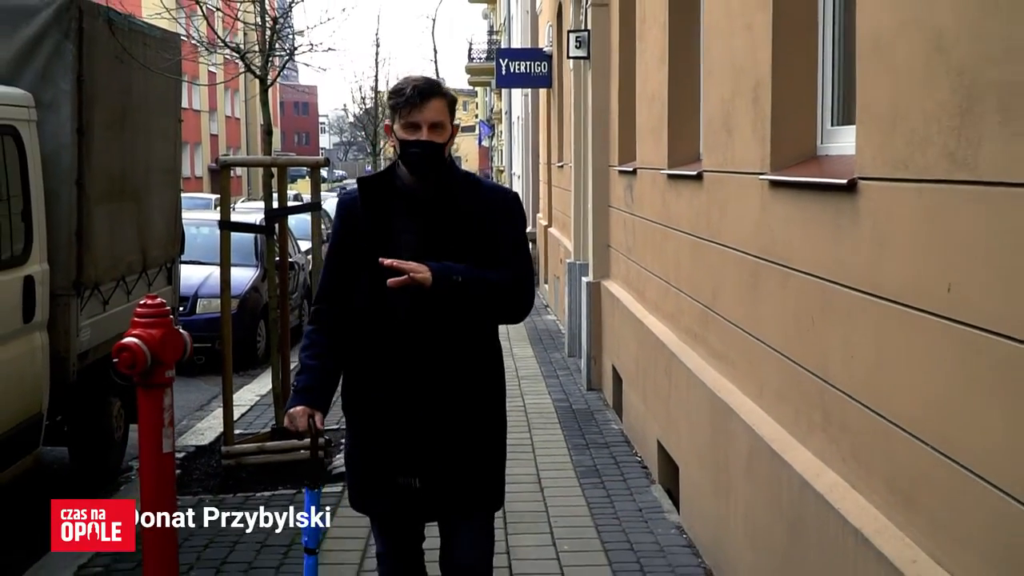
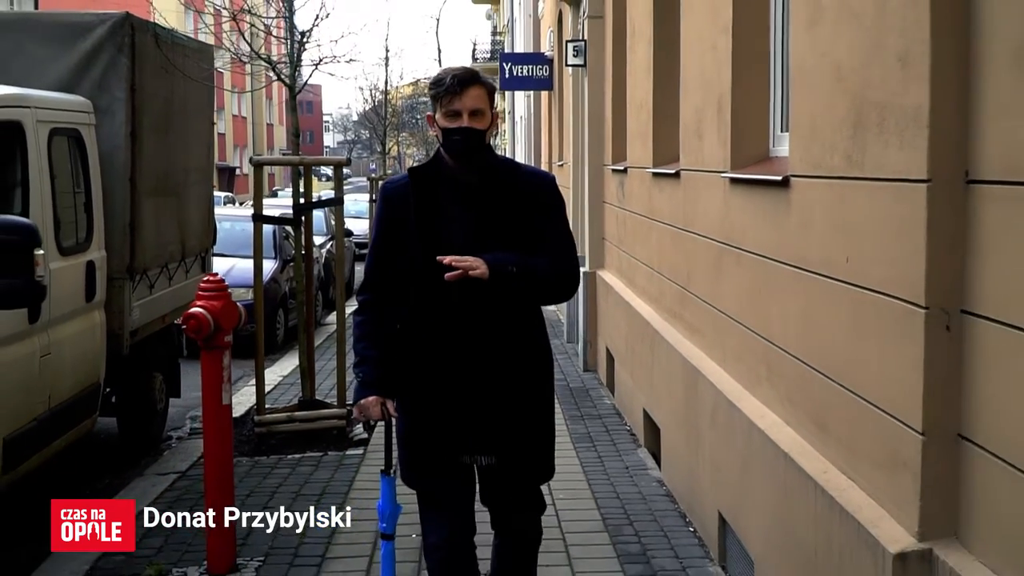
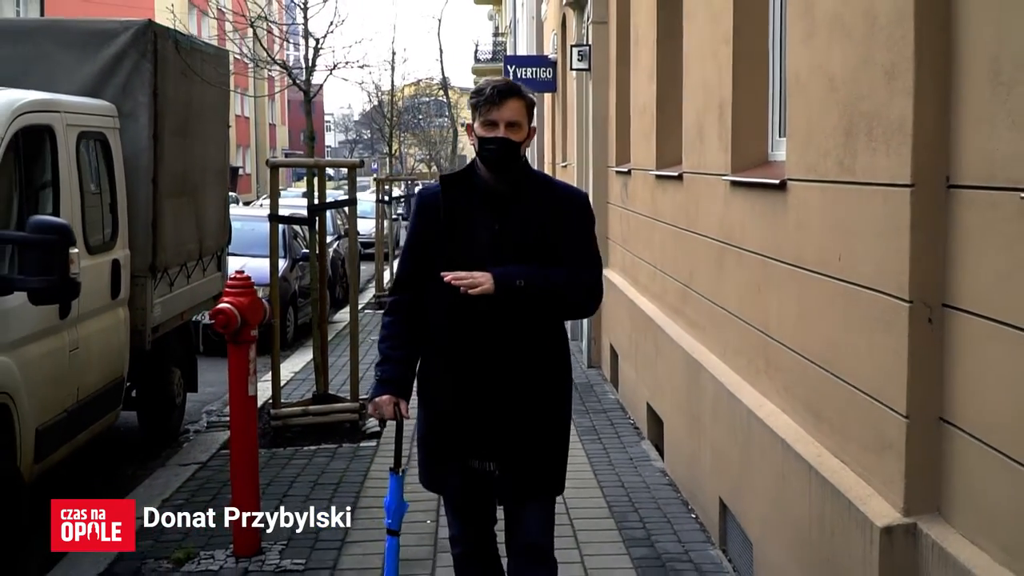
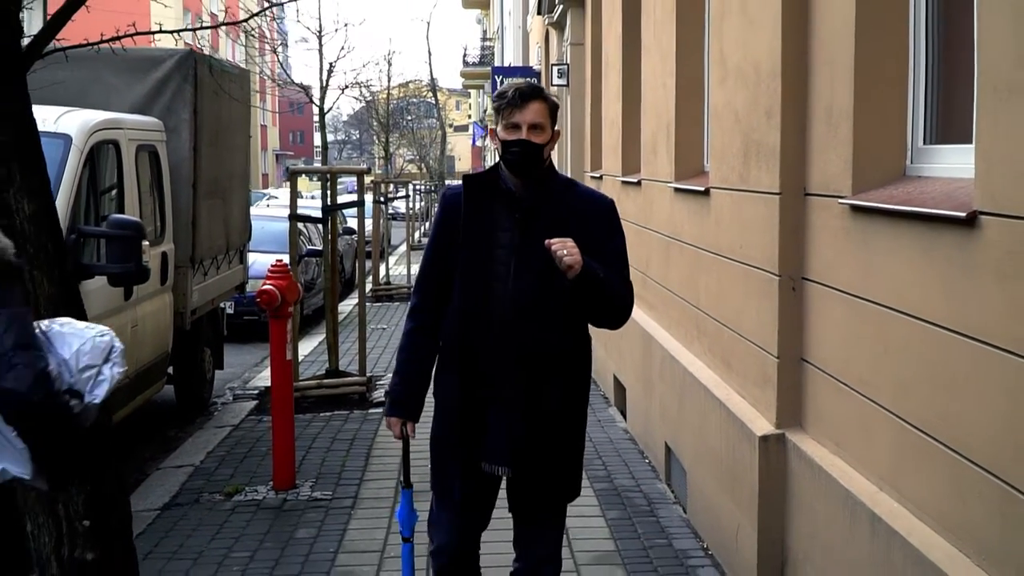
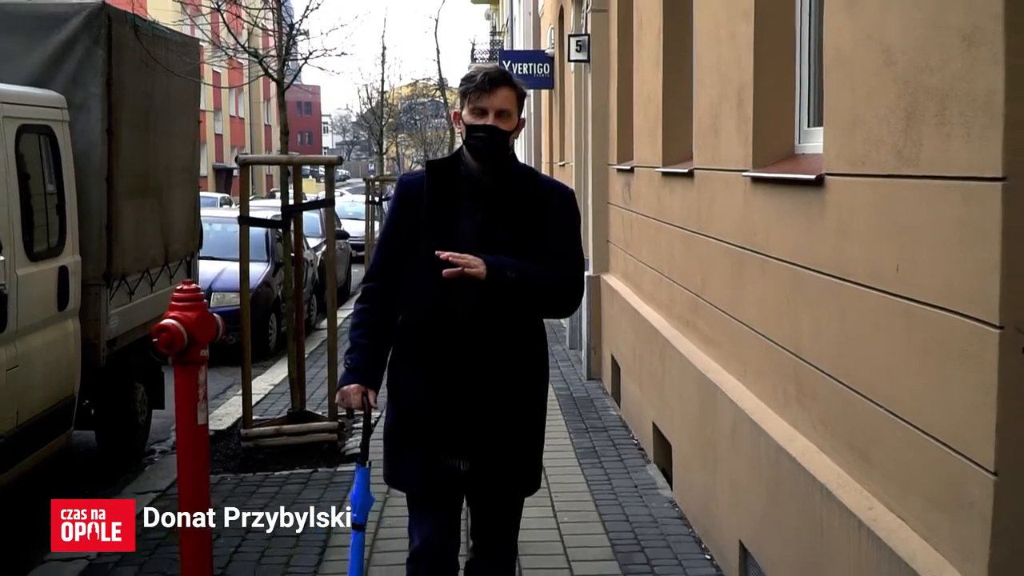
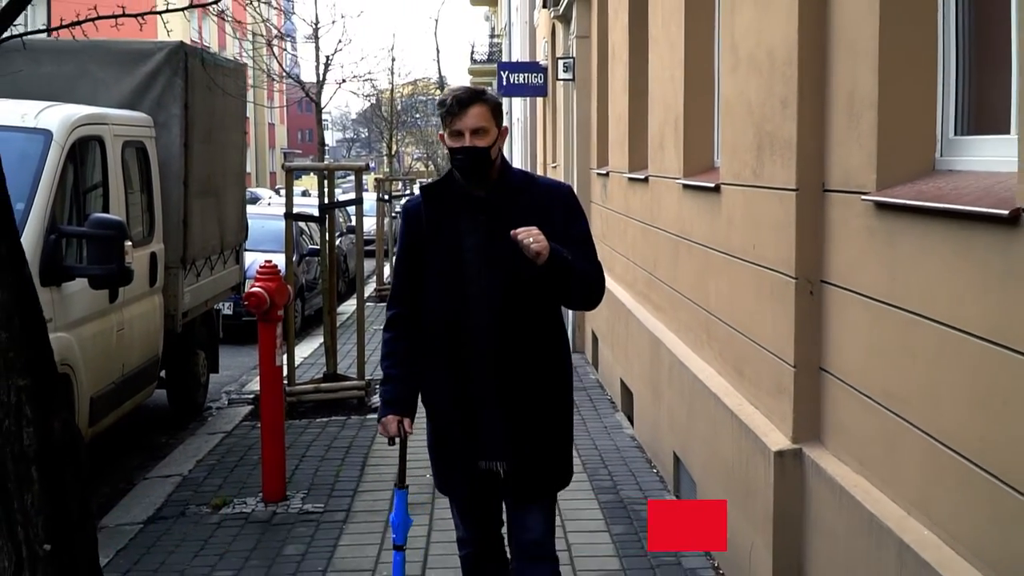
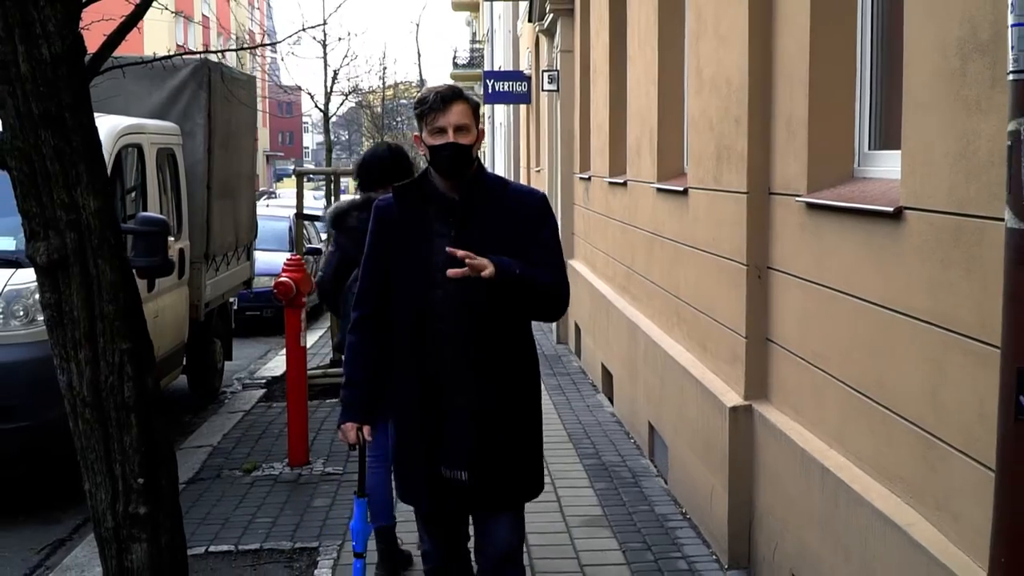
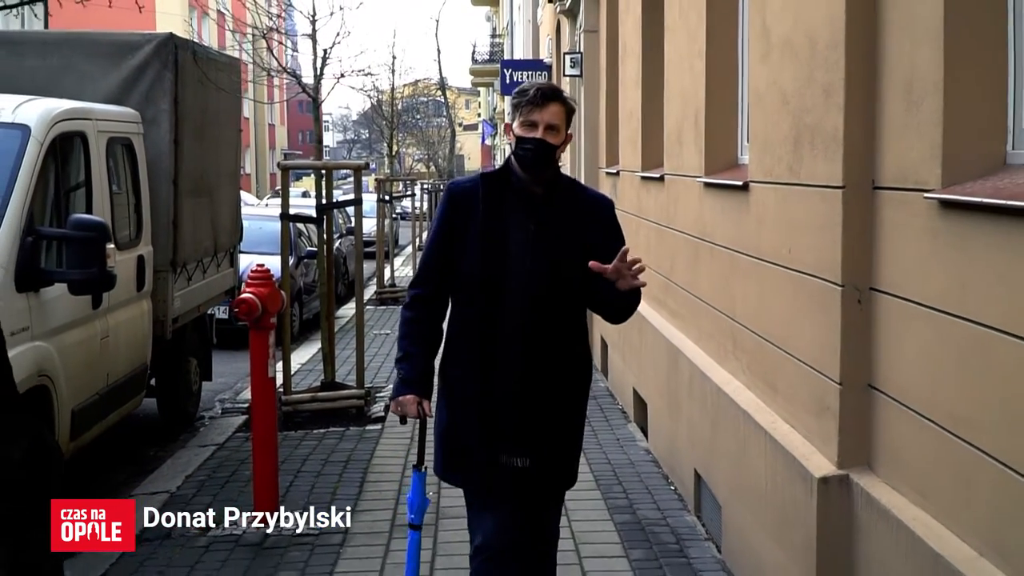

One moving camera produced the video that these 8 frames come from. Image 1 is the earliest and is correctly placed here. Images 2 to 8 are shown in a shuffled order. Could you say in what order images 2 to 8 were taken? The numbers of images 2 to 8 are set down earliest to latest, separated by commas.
5, 2, 3, 8, 6, 4, 7
